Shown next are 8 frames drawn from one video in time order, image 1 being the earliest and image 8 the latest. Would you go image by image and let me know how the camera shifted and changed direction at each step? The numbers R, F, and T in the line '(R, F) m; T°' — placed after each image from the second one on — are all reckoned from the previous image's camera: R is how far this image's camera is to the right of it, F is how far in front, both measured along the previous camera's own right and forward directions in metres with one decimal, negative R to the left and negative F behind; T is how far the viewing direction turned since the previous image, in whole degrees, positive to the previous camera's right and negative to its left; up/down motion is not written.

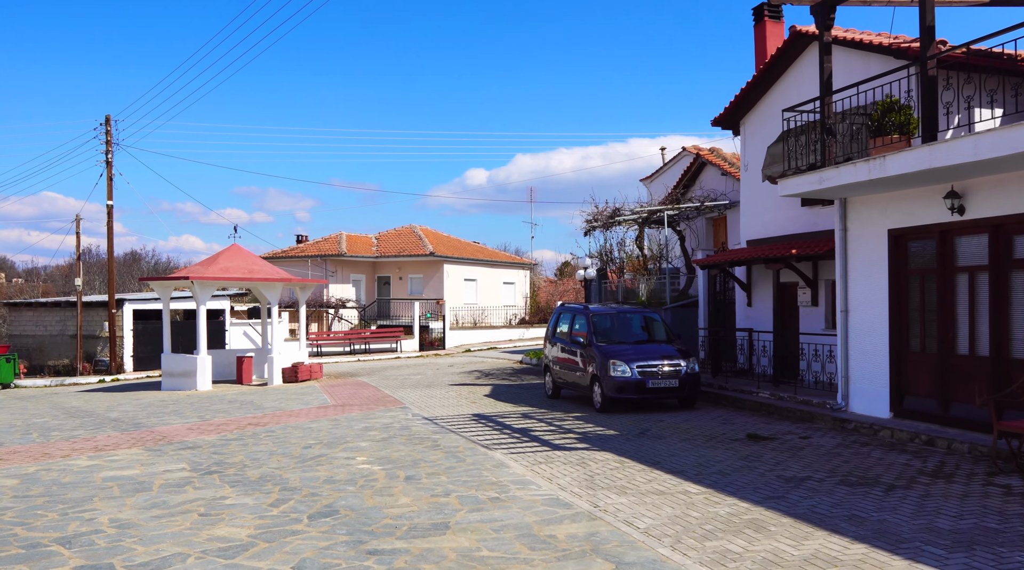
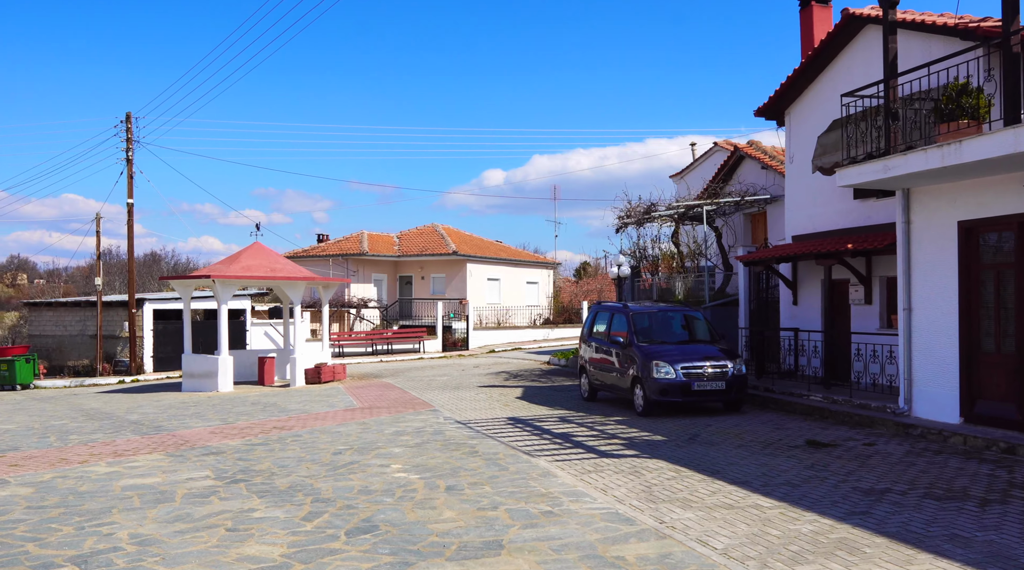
(-0.3, +0.7) m; -1°
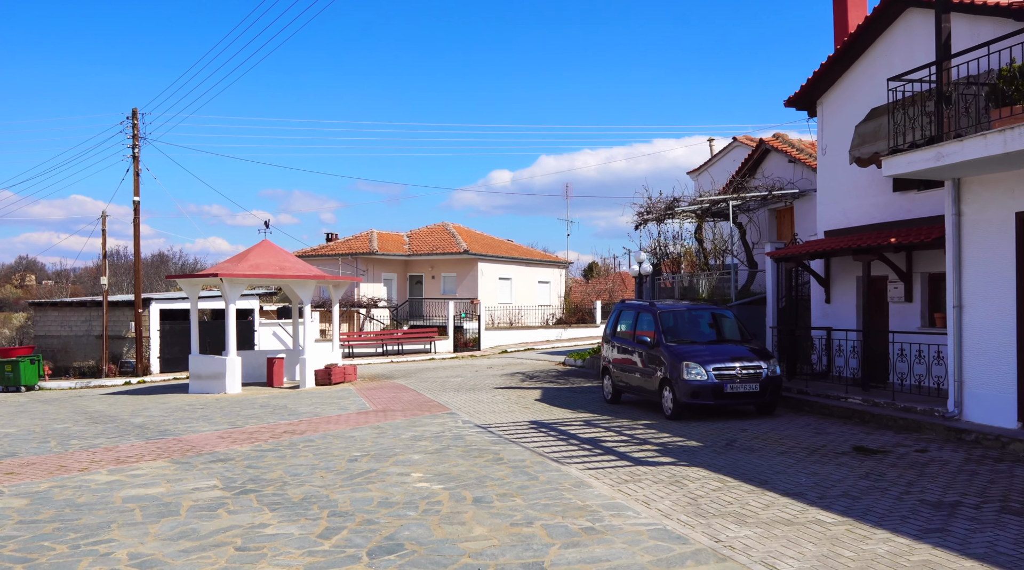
(-0.2, +0.7) m; 0°
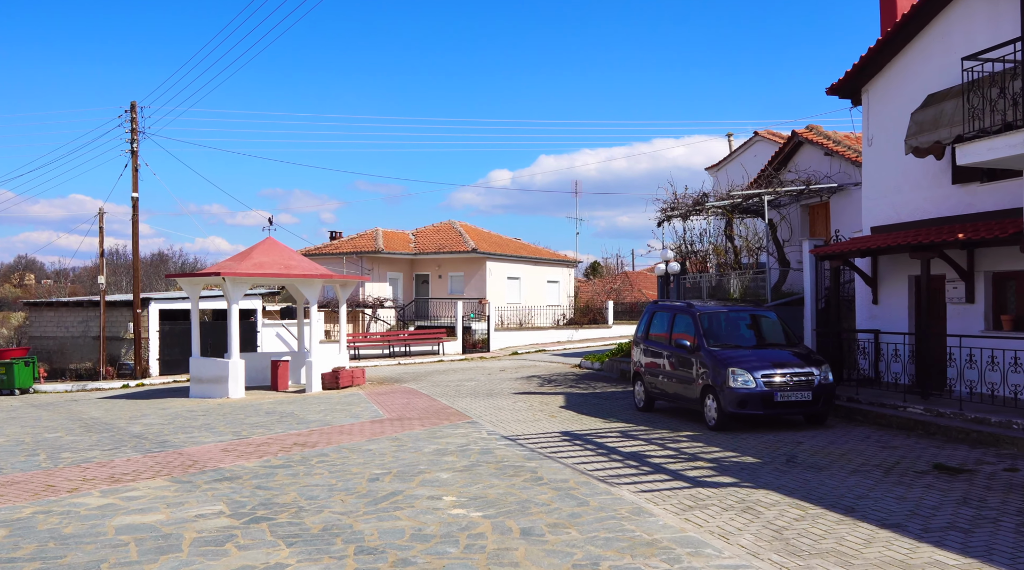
(-0.4, +1.1) m; 0°
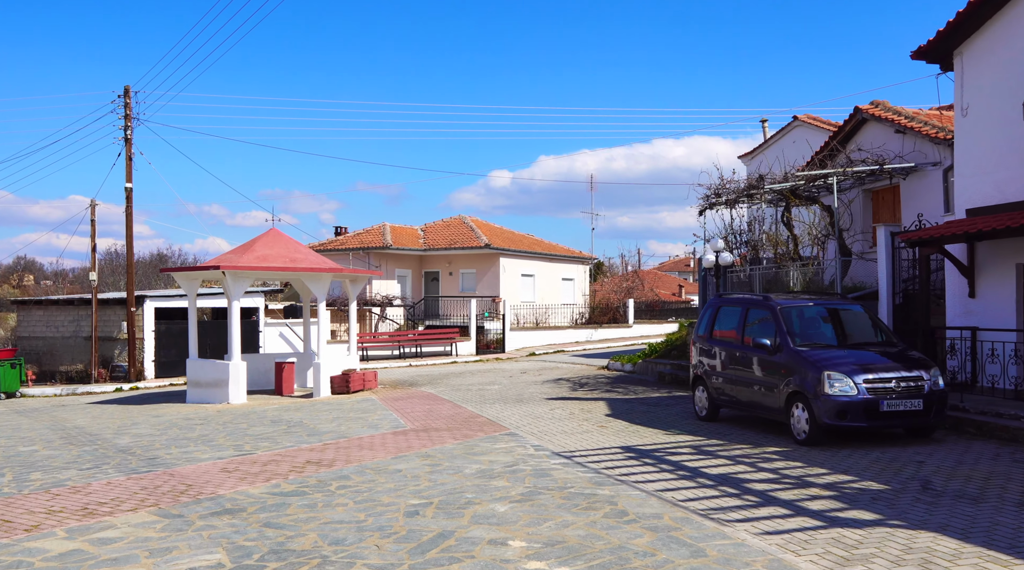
(-0.6, +1.9) m; 0°
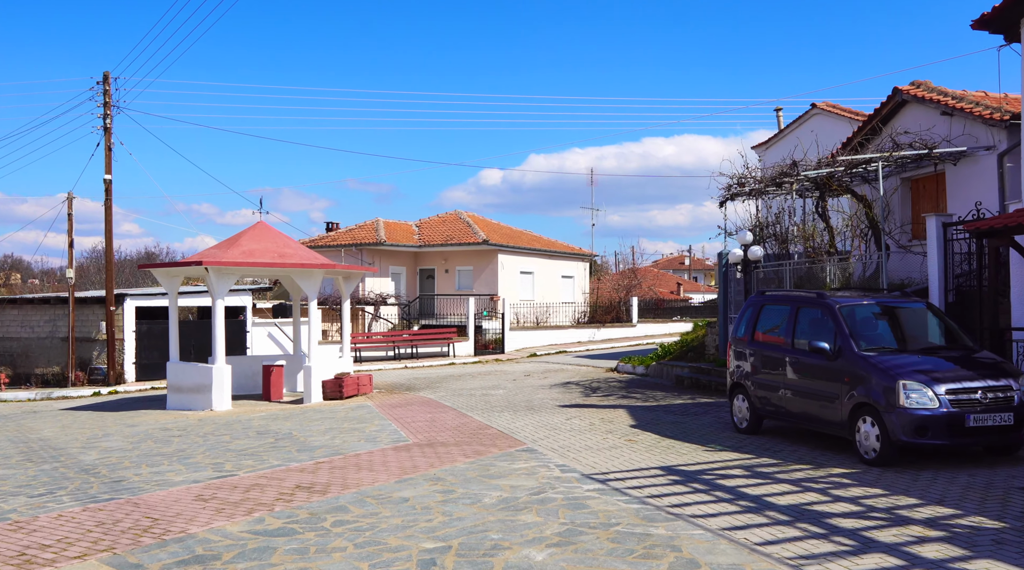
(-0.3, +1.5) m; +1°
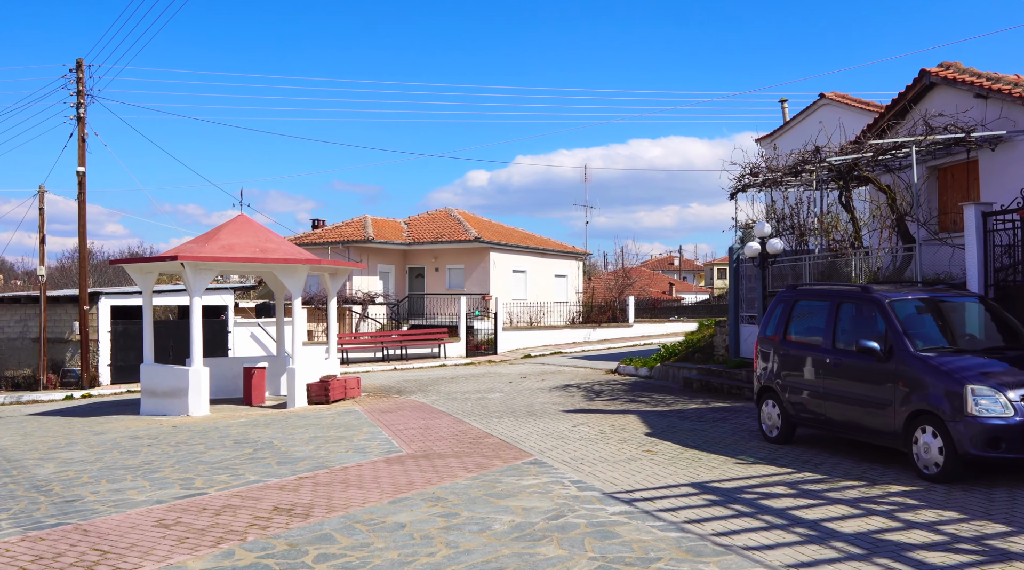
(-0.2, +1.2) m; +1°
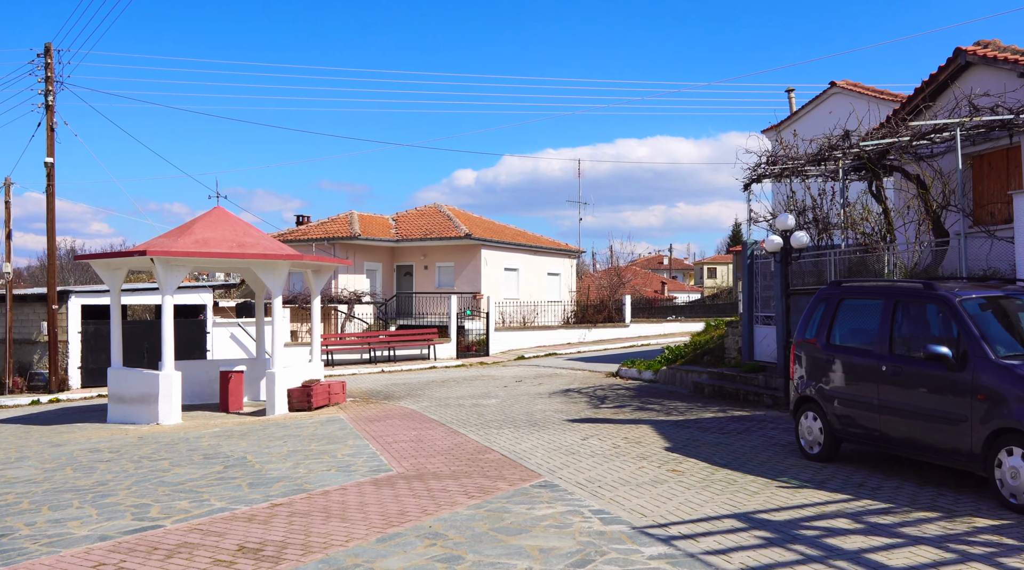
(-0.2, +1.3) m; +1°
